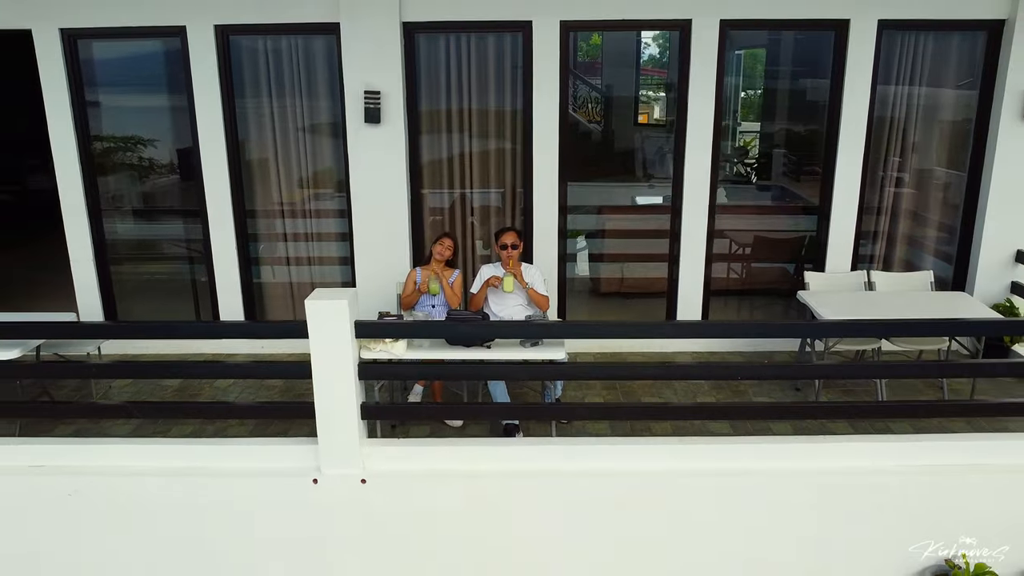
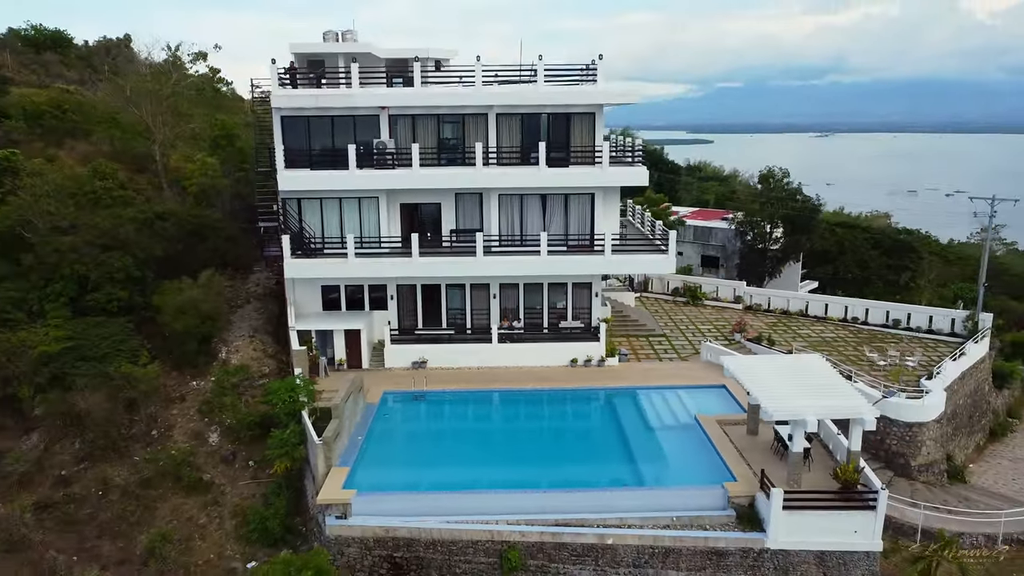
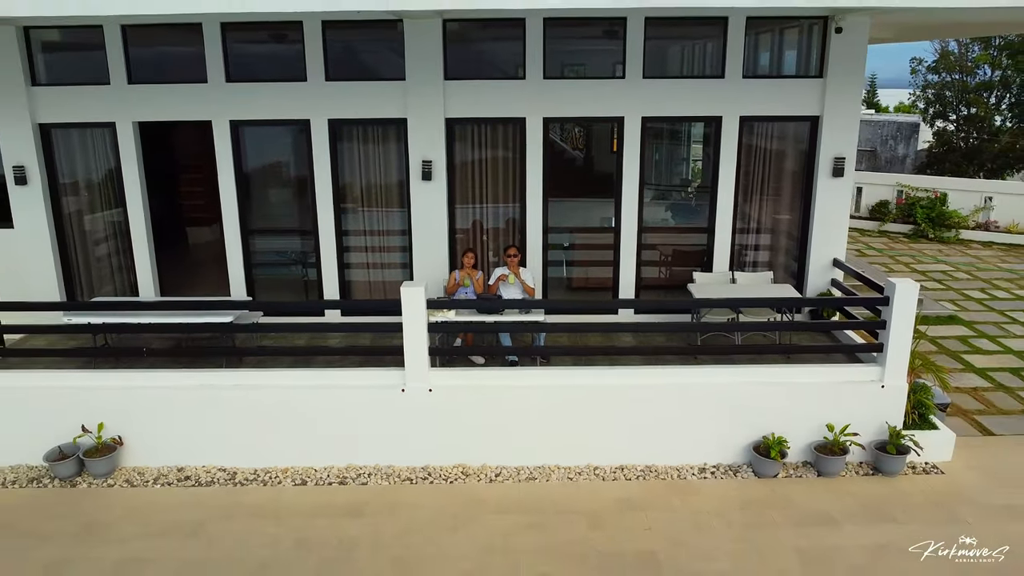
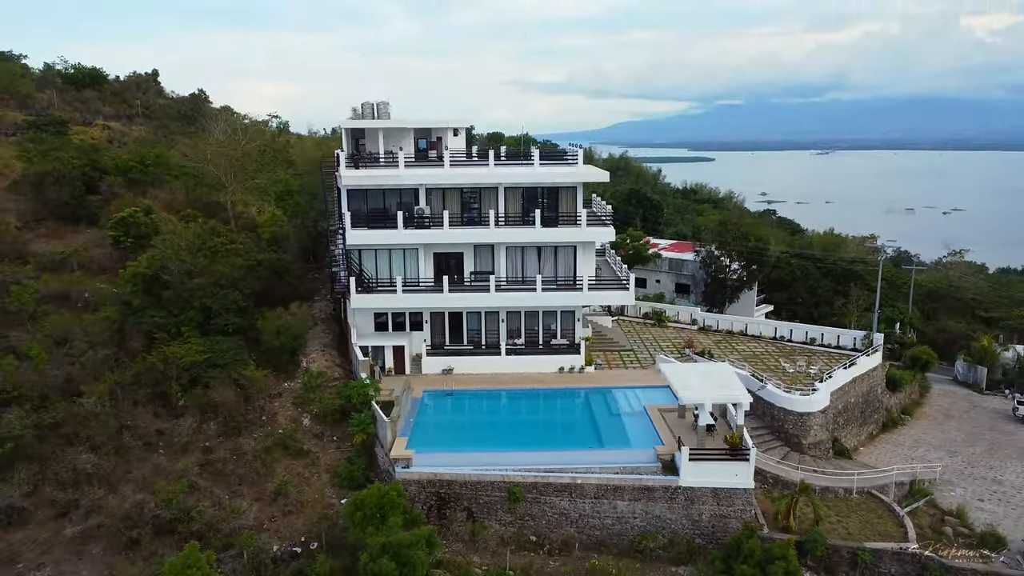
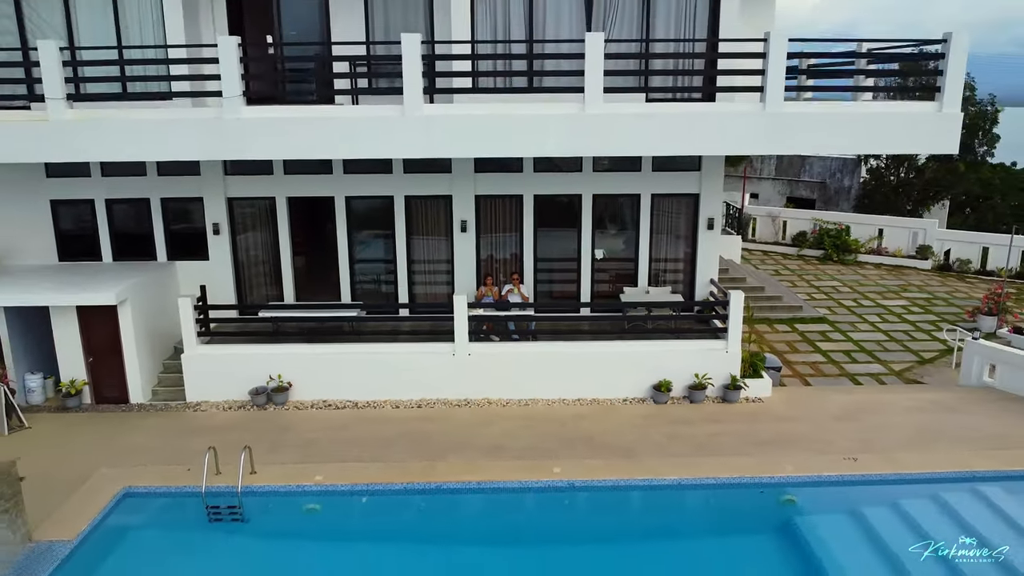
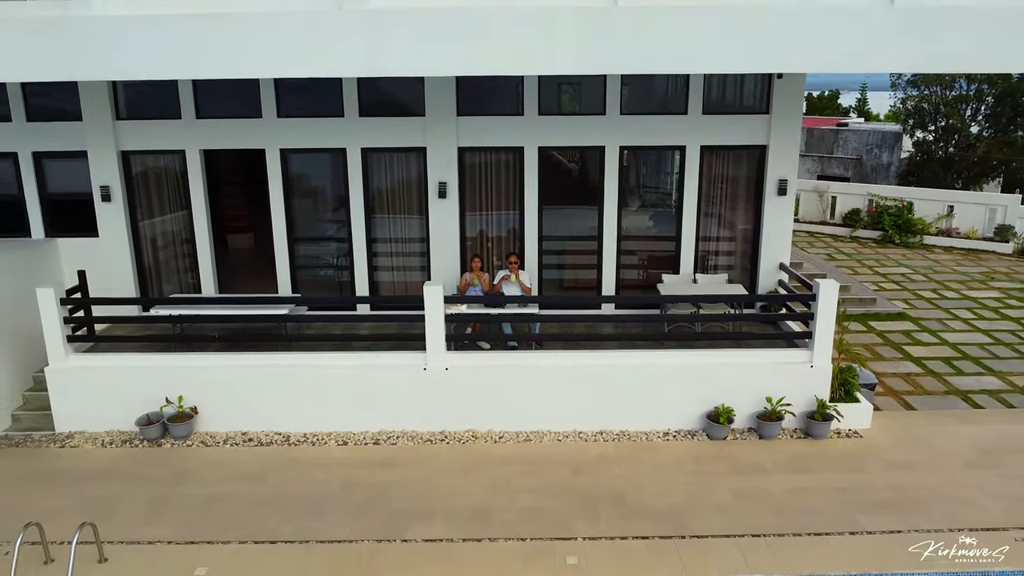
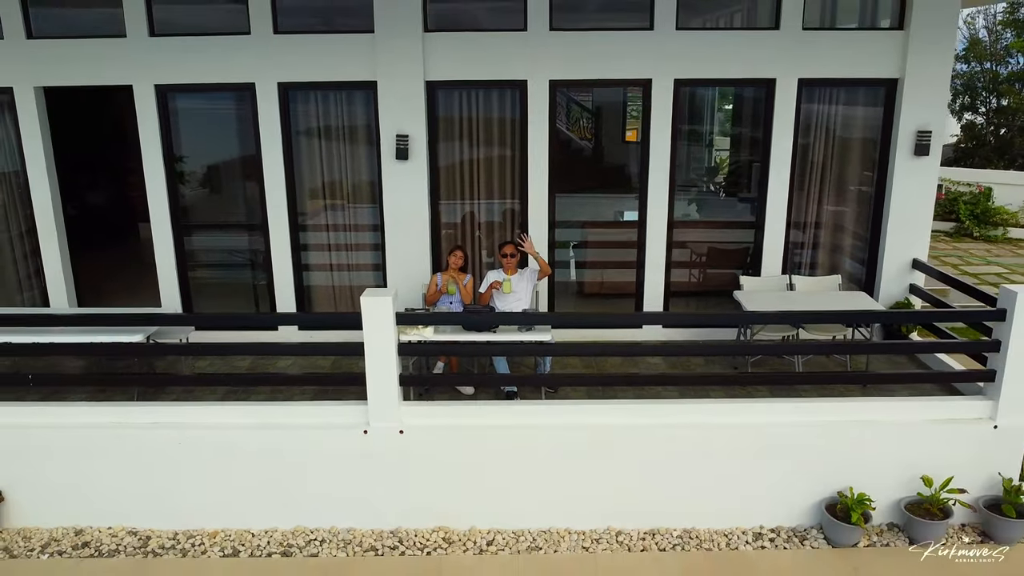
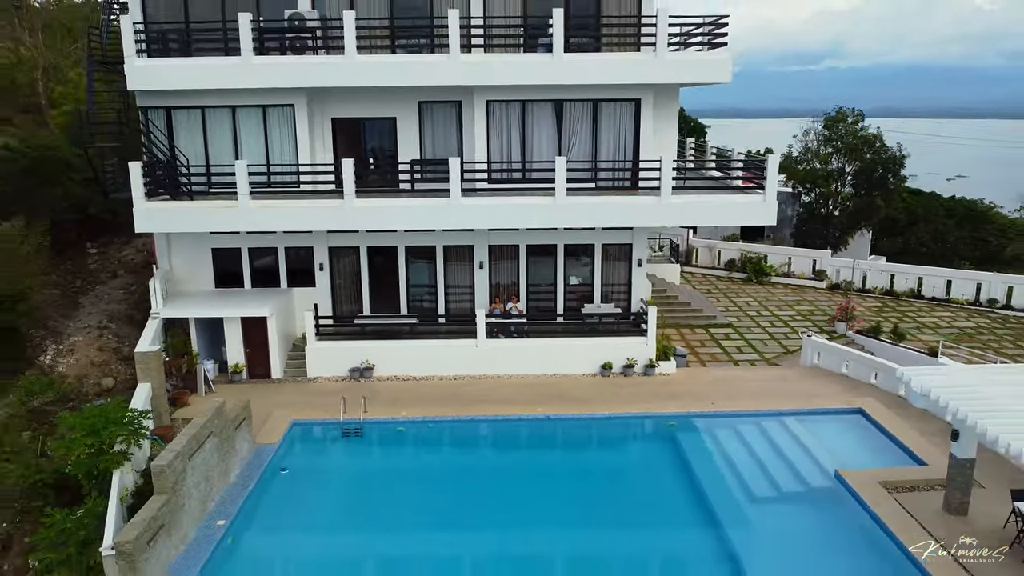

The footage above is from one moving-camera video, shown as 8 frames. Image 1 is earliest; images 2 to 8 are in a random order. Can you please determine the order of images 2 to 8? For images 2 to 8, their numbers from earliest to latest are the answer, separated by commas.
7, 3, 6, 5, 8, 2, 4
